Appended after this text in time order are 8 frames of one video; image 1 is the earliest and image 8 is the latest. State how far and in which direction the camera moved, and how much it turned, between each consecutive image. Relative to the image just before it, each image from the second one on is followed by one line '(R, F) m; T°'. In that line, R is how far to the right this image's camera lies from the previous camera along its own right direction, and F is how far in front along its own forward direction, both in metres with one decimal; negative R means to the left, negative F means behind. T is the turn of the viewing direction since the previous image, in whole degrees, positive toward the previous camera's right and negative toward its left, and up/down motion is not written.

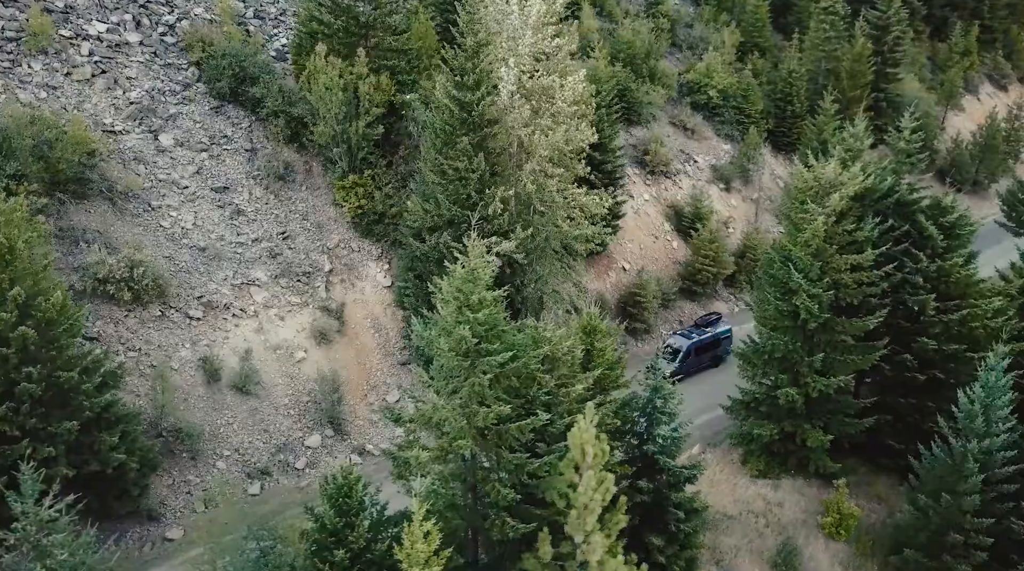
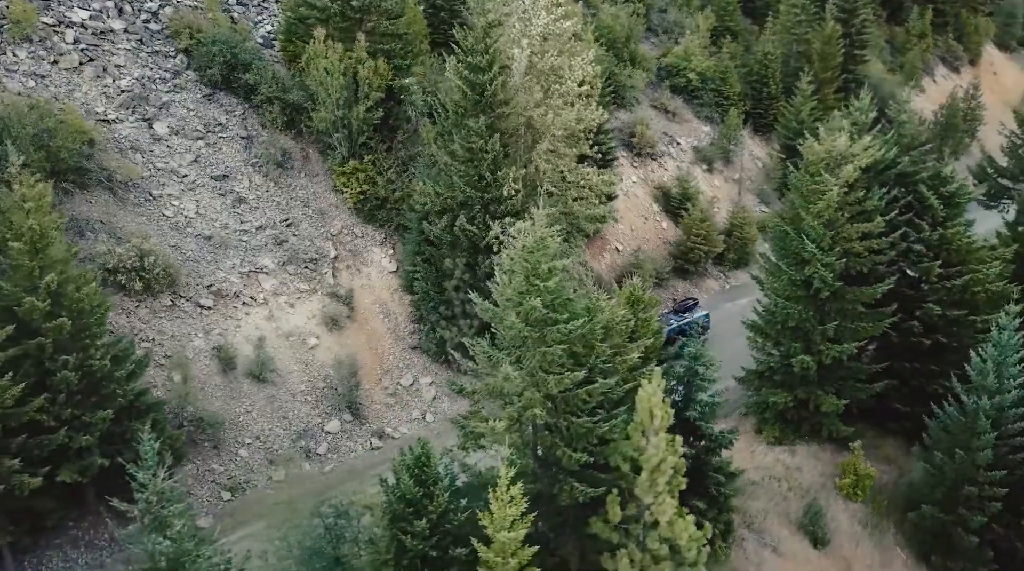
(-2.3, -0.2) m; +4°
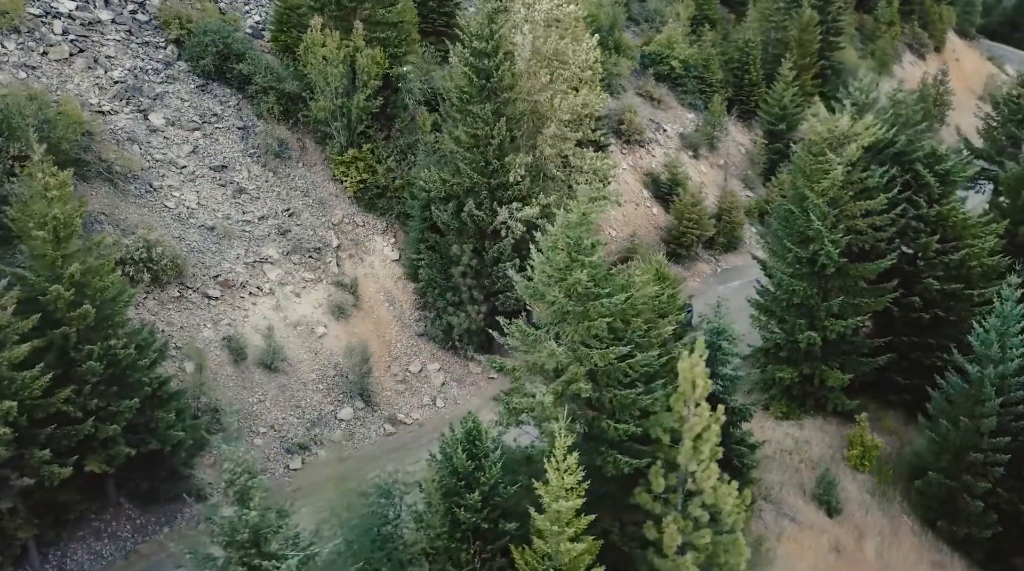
(-1.6, -0.2) m; +3°
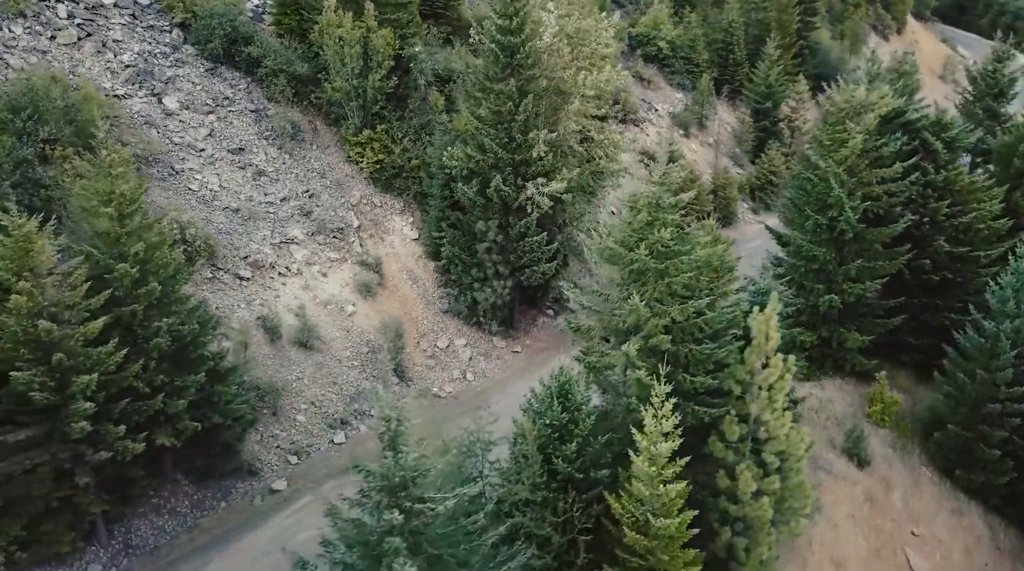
(-2.6, -0.6) m; +3°
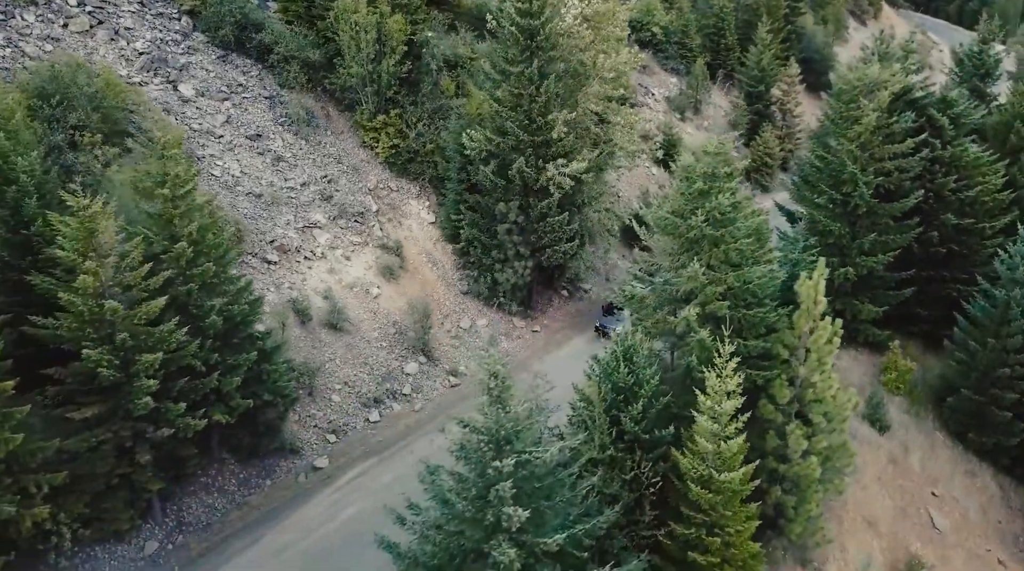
(-1.9, -0.5) m; +2°
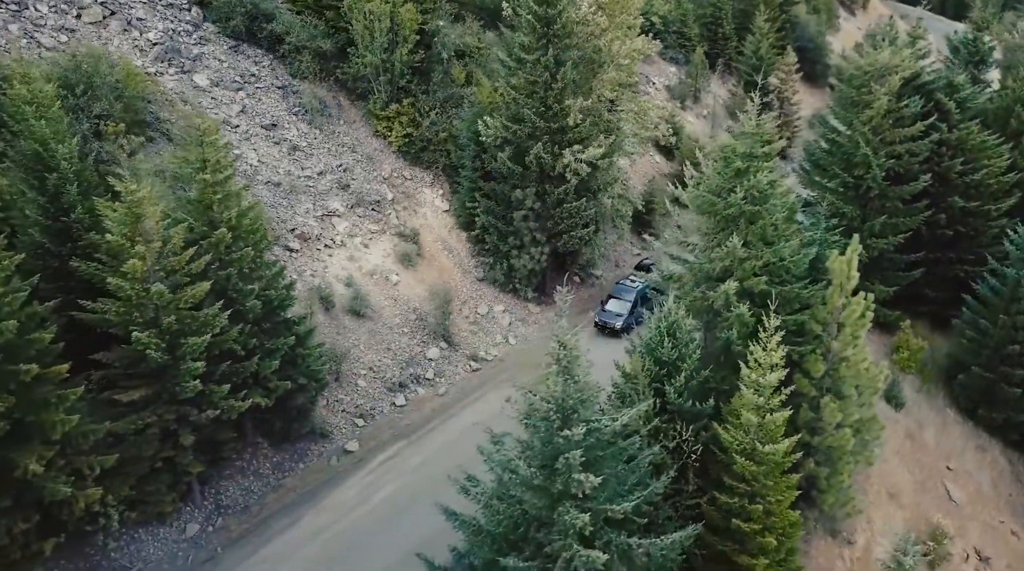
(-1.3, -0.4) m; +1°
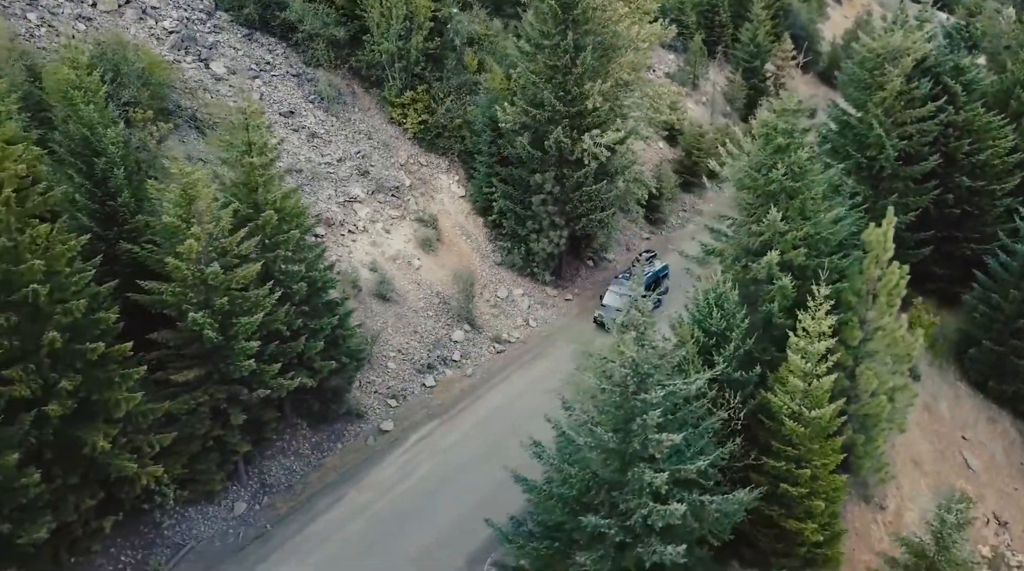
(-1.6, -0.4) m; +2°
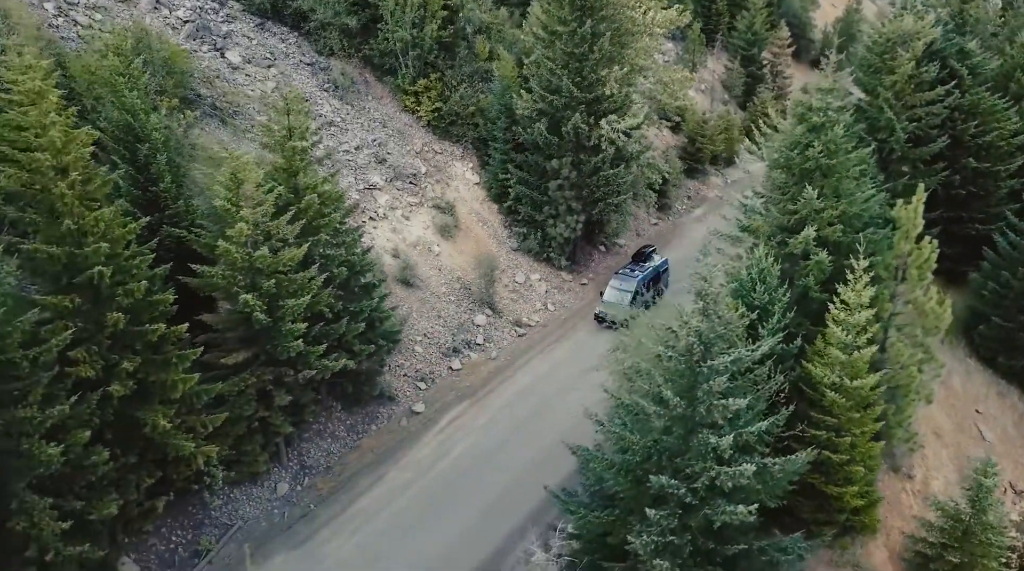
(-1.4, -0.4) m; +1°
